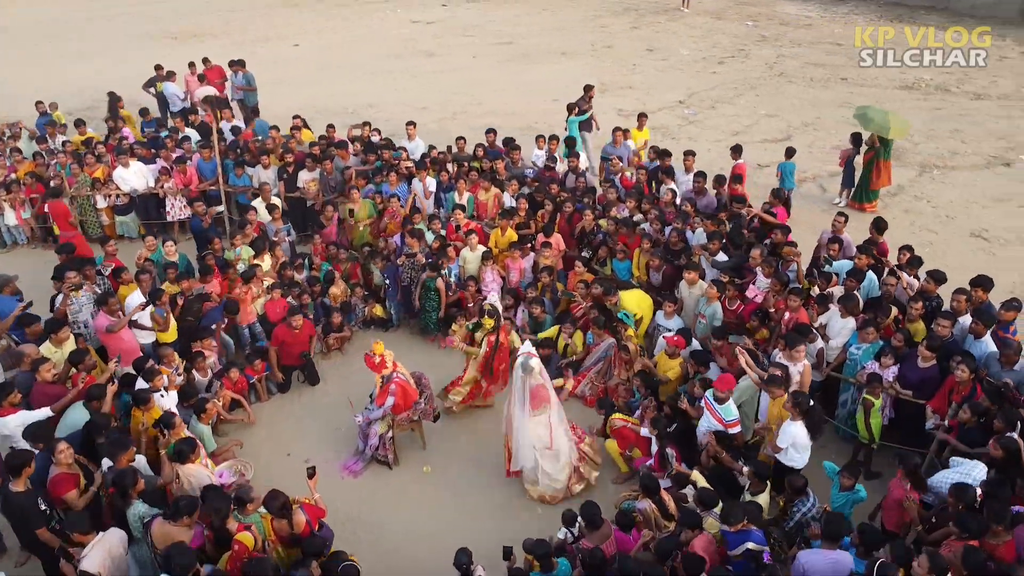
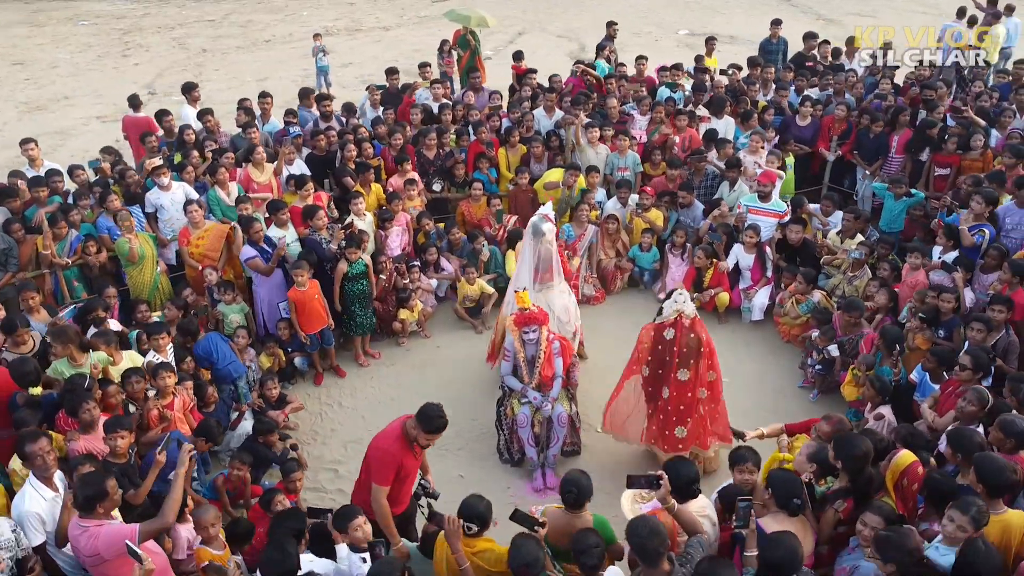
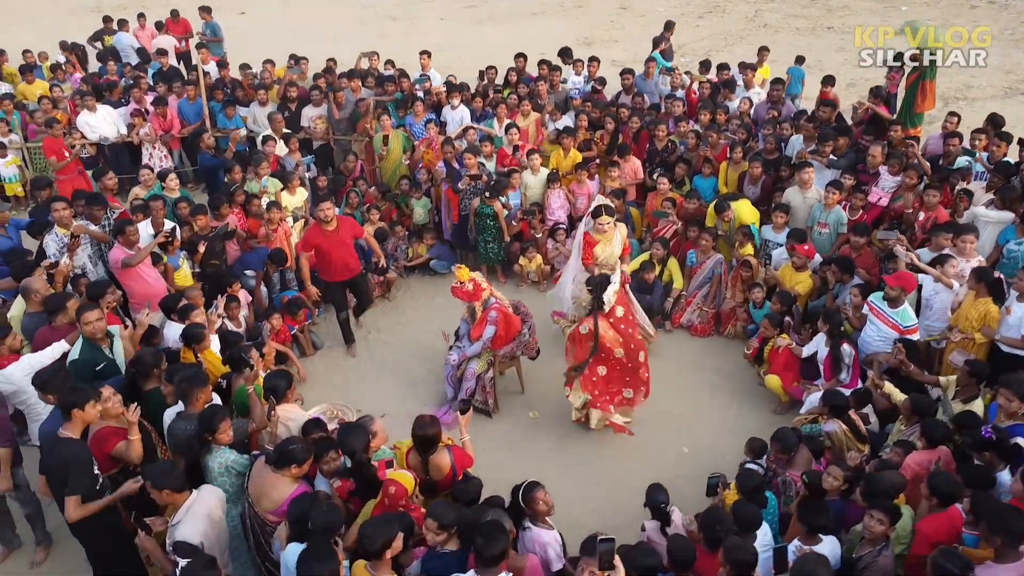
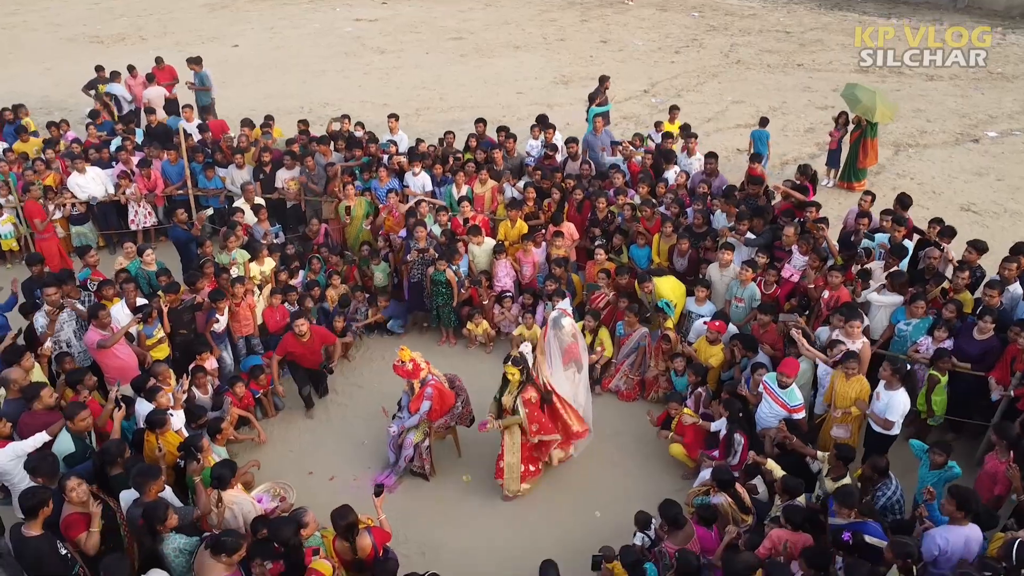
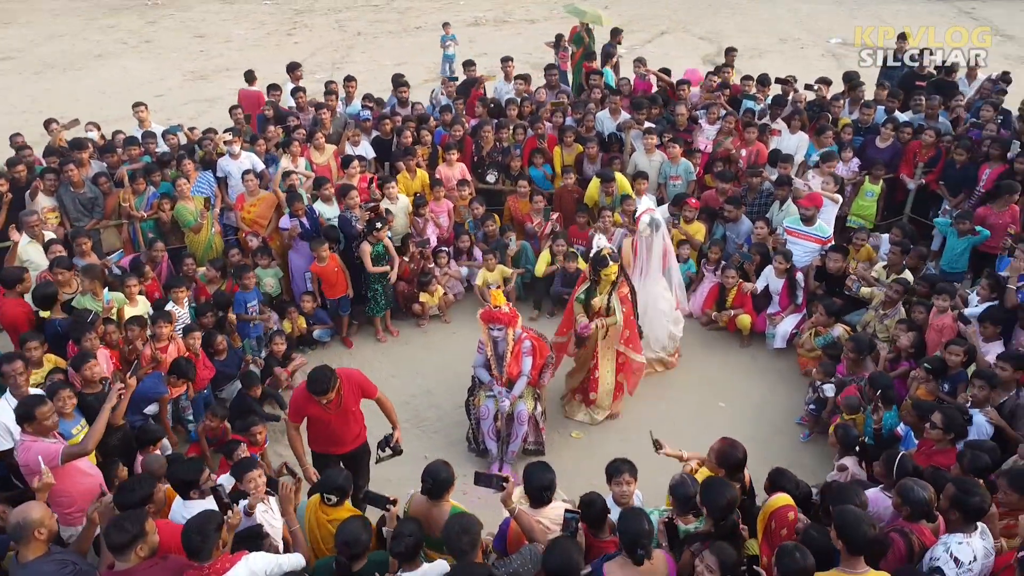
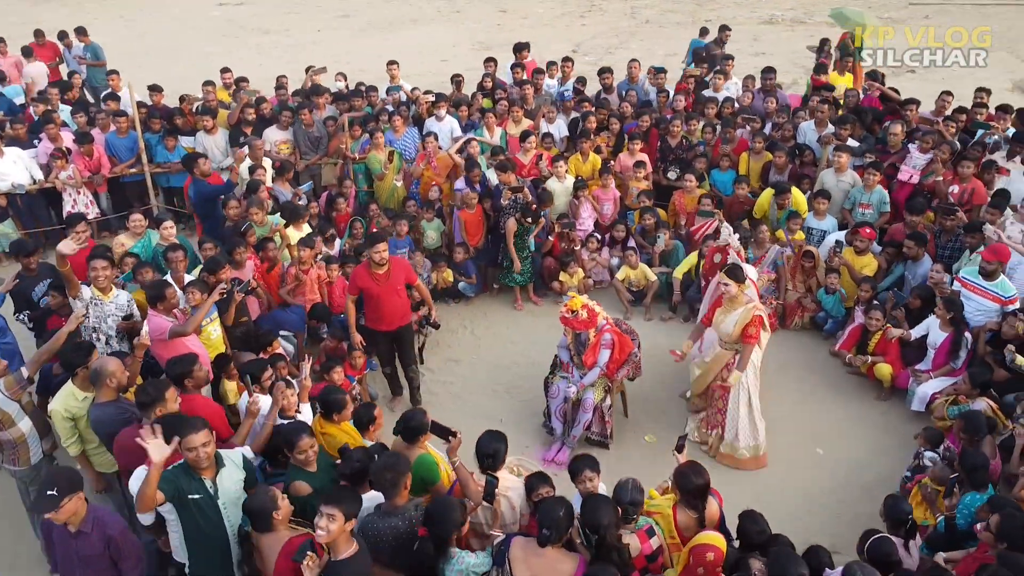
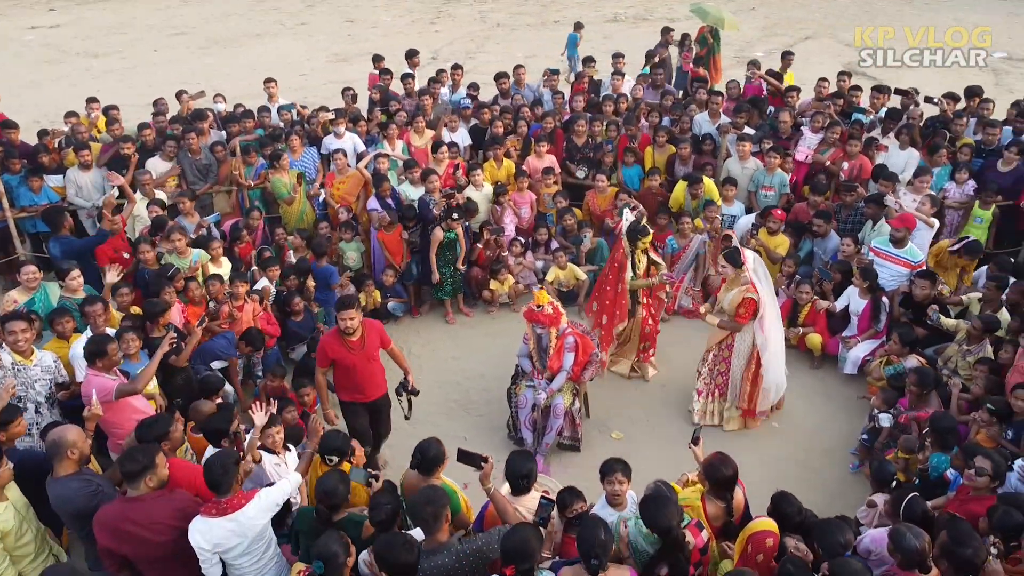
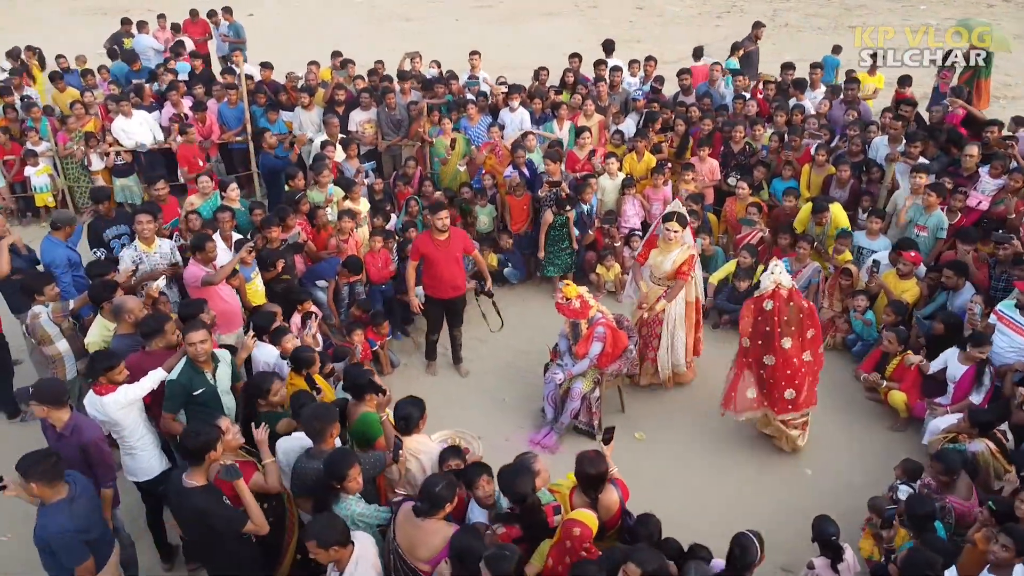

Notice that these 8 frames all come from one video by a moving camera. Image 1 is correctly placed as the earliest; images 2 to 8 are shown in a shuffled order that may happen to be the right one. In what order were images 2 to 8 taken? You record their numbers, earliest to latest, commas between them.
4, 3, 8, 6, 7, 5, 2
